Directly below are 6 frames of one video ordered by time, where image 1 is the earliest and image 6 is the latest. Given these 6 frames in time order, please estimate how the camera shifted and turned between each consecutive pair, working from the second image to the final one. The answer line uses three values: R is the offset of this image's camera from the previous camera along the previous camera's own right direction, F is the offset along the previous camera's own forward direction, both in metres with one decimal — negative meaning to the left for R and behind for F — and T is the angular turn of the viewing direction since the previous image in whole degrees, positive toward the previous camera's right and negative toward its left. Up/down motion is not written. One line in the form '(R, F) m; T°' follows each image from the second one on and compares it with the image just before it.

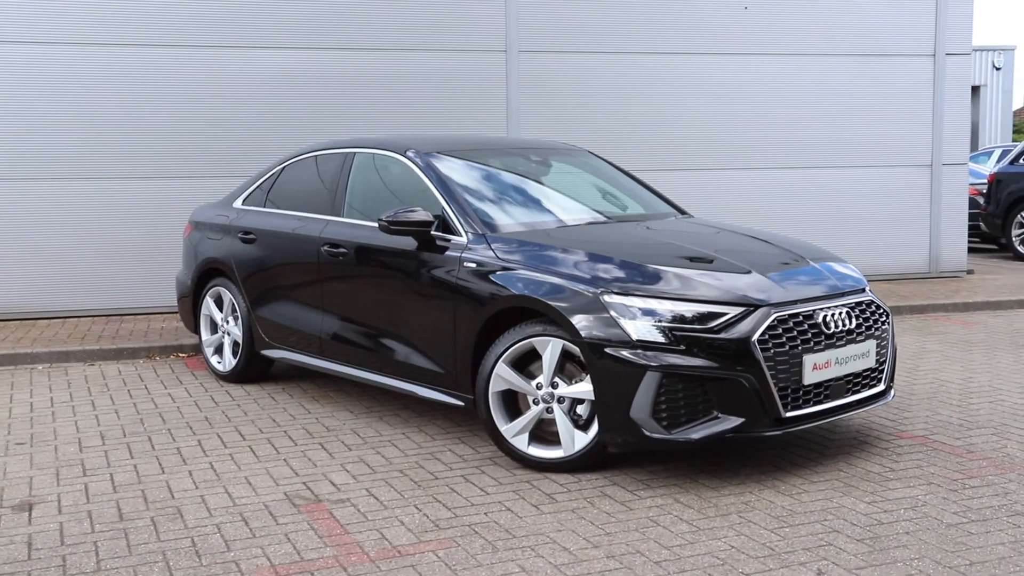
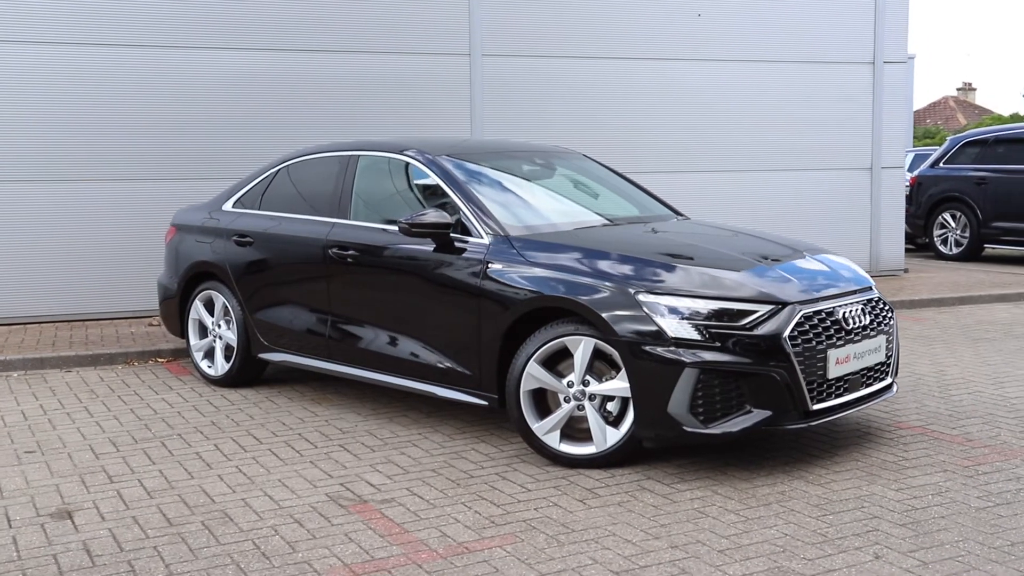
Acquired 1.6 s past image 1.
(-0.6, -0.1) m; +5°
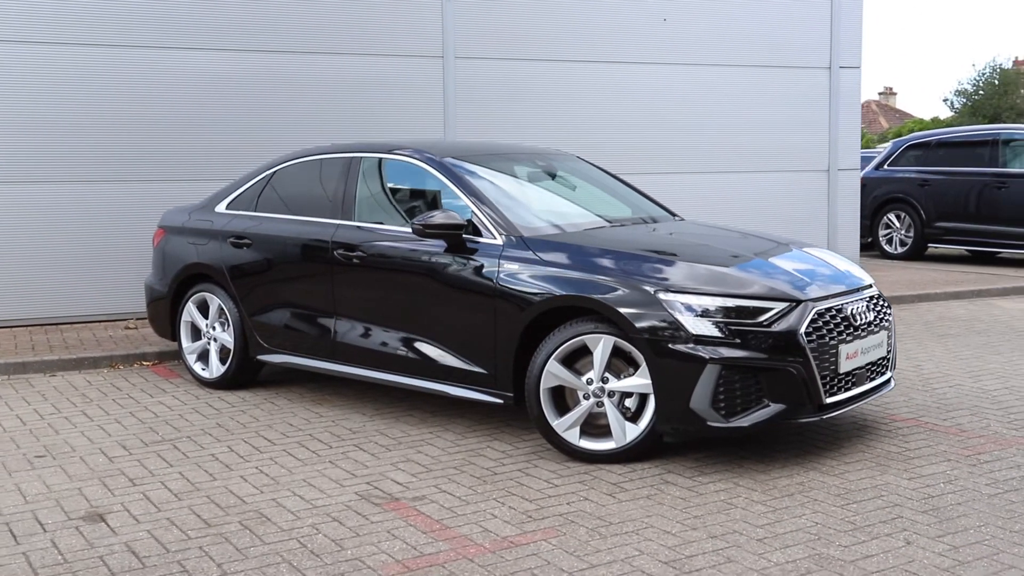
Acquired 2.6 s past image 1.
(-0.4, -0.1) m; +4°
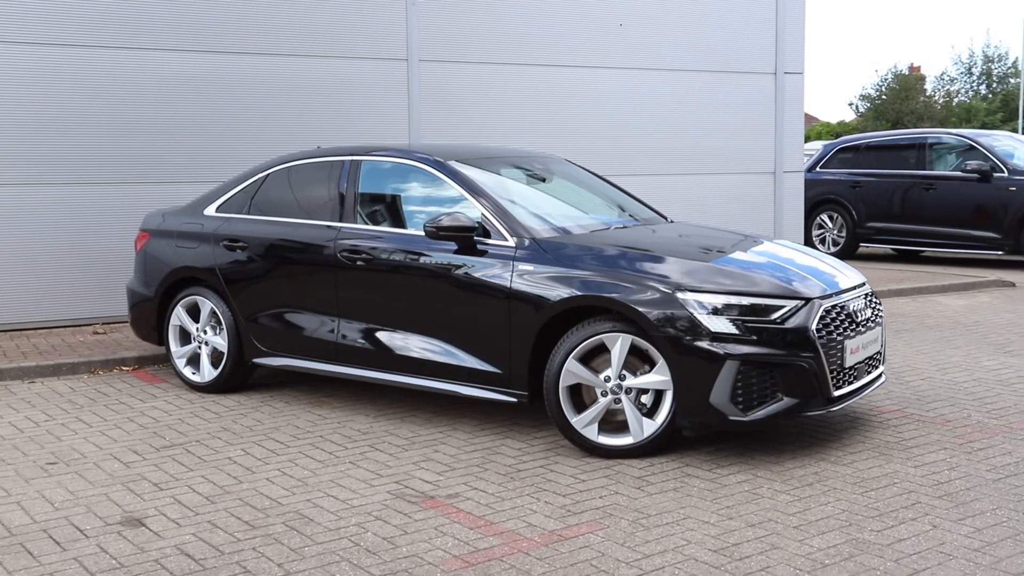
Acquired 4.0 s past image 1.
(-0.5, -0.1) m; +5°
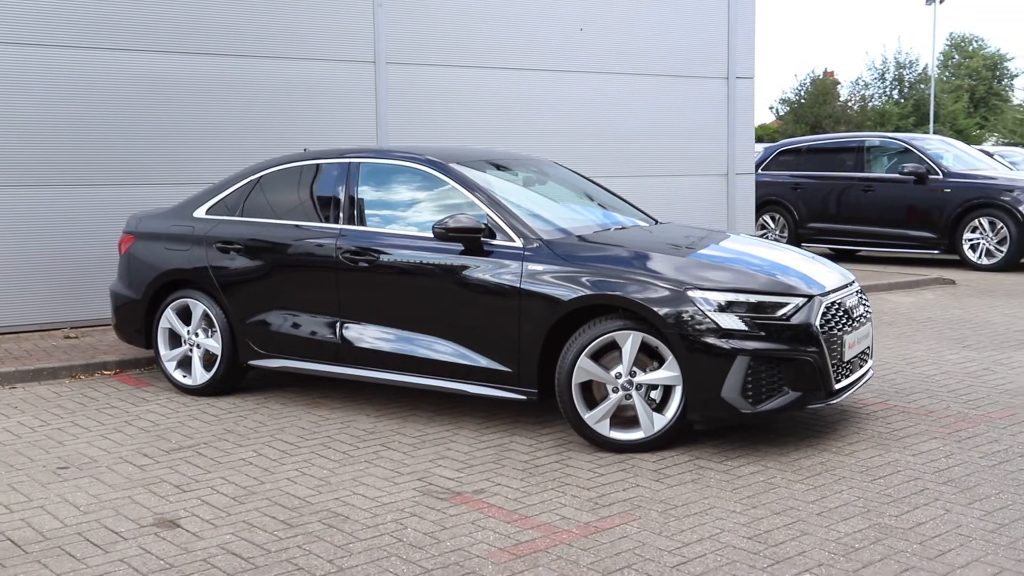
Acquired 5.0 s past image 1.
(-0.4, -0.1) m; +4°
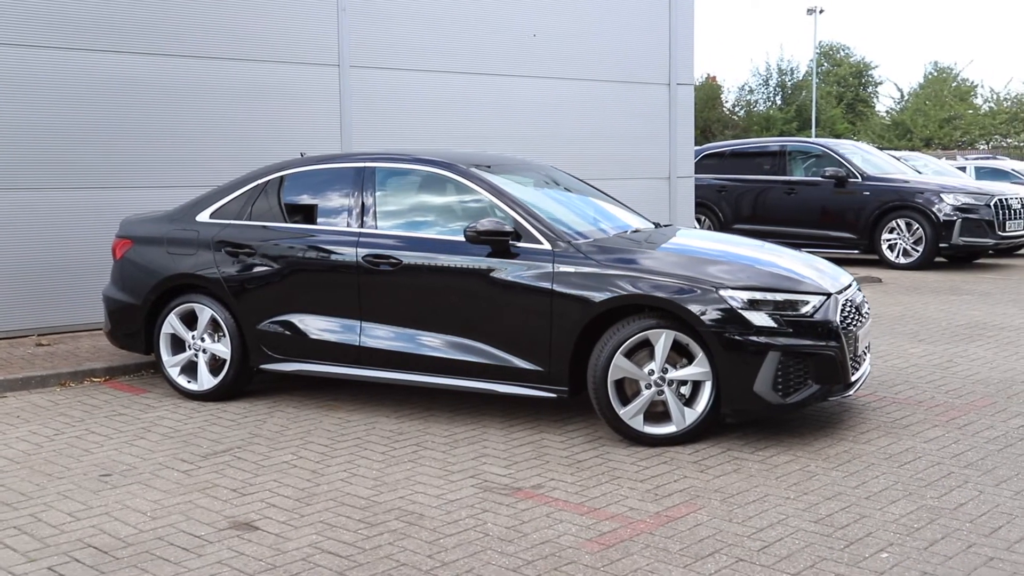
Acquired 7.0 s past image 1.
(-0.8, -0.1) m; +6°
